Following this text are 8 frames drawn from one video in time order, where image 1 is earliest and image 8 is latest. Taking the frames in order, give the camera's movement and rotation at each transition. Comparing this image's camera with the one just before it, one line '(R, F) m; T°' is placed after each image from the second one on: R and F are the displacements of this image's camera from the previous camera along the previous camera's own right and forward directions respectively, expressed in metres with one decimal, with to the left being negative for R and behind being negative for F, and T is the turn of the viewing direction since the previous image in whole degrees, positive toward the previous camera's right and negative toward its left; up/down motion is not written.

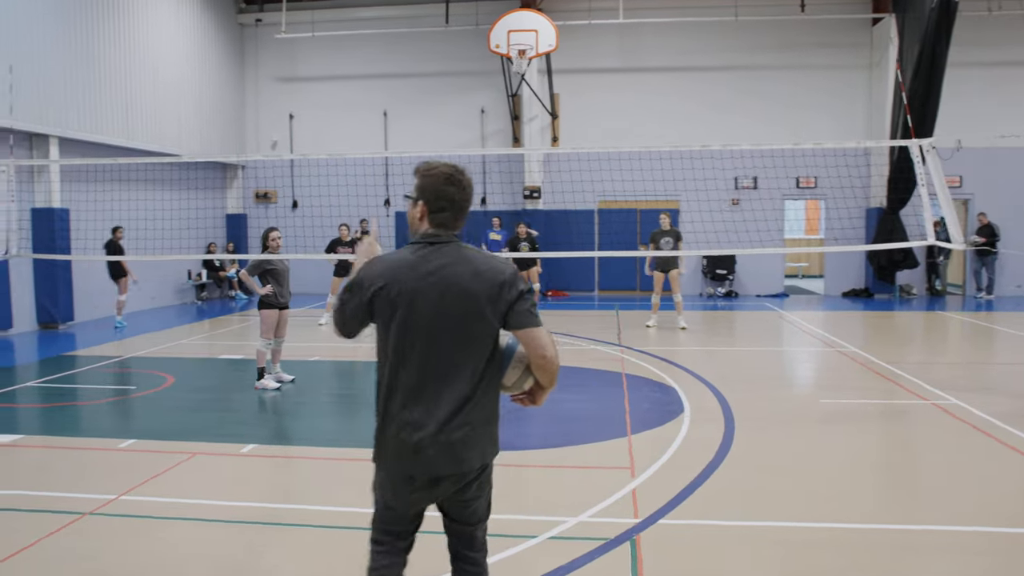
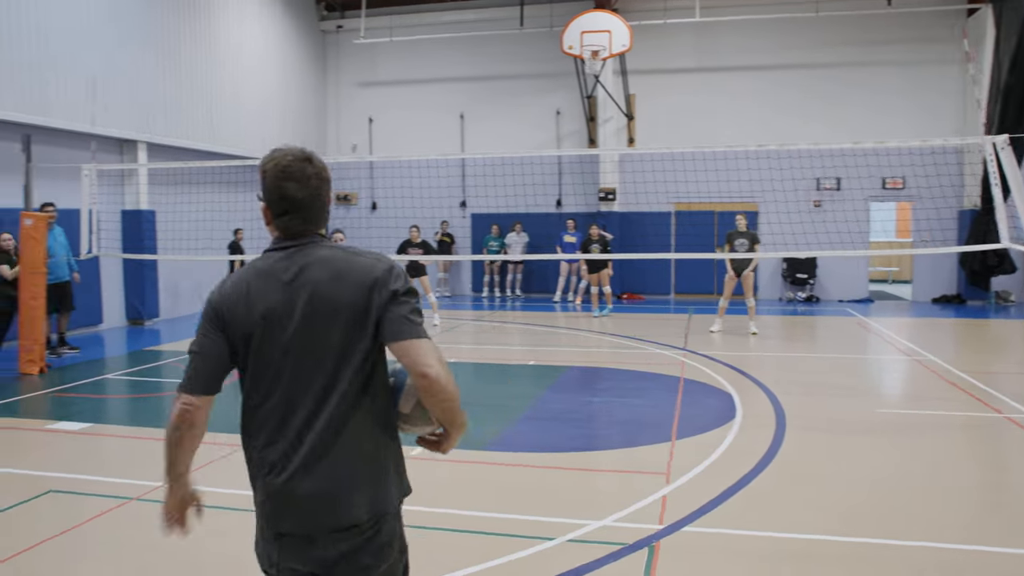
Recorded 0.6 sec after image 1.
(+0.3, 0.0) m; -6°
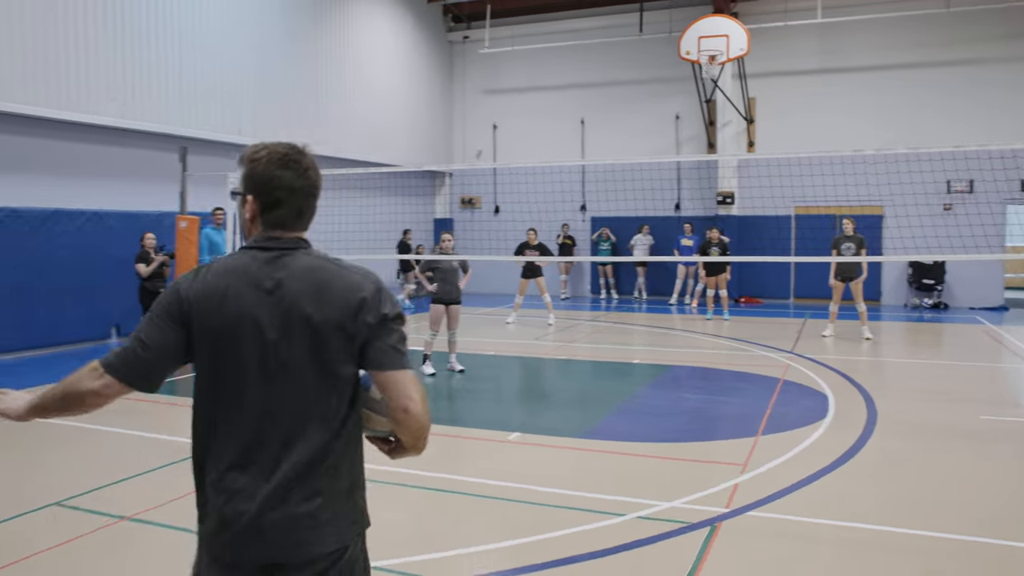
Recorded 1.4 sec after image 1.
(+0.3, -0.4) m; -8°
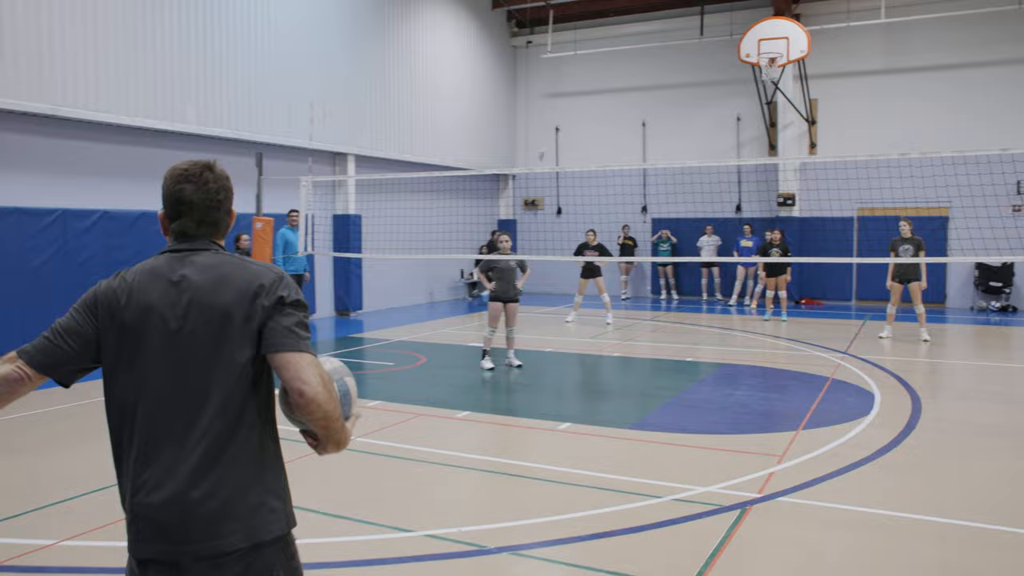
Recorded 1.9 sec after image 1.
(+0.1, -0.4) m; -4°
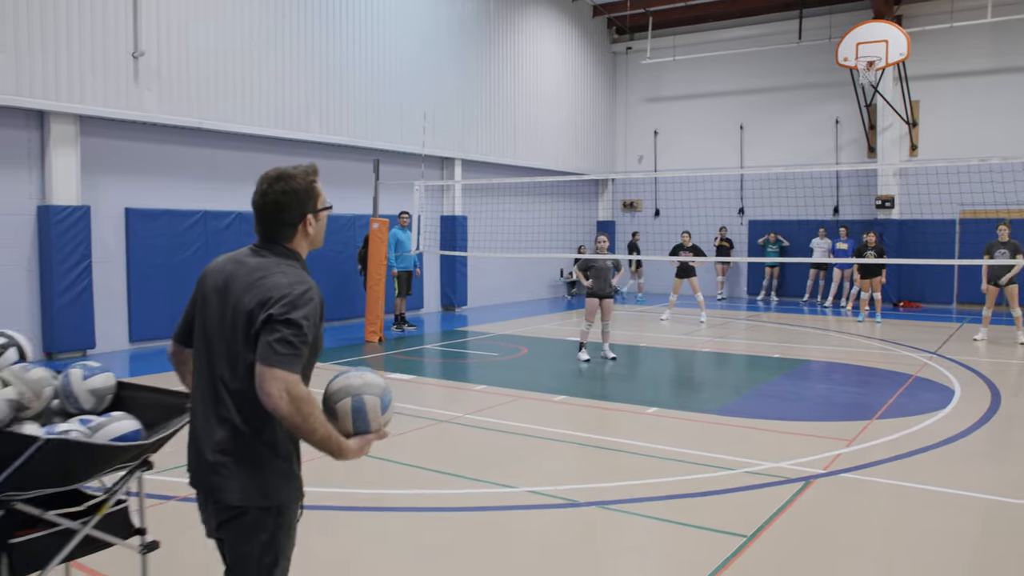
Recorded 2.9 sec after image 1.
(+0.1, -0.7) m; -7°
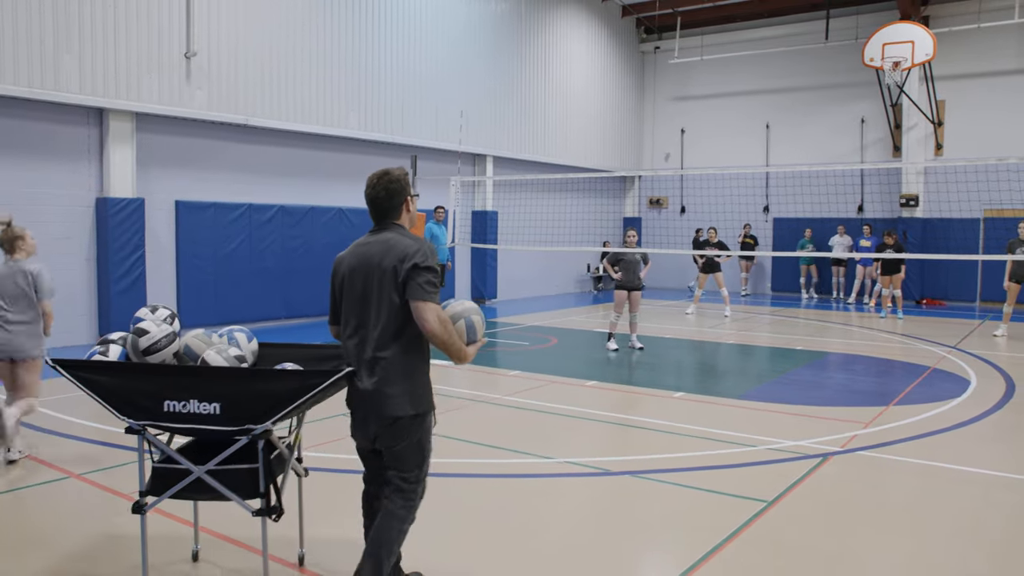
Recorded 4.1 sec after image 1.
(-0.1, -0.4) m; -2°
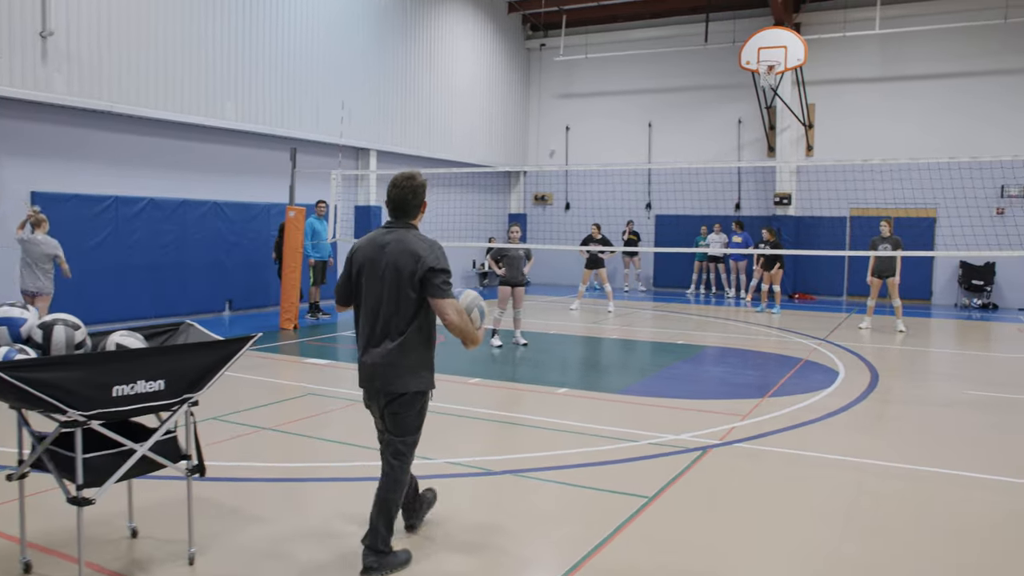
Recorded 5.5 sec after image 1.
(+0.1, +0.1) m; +7°
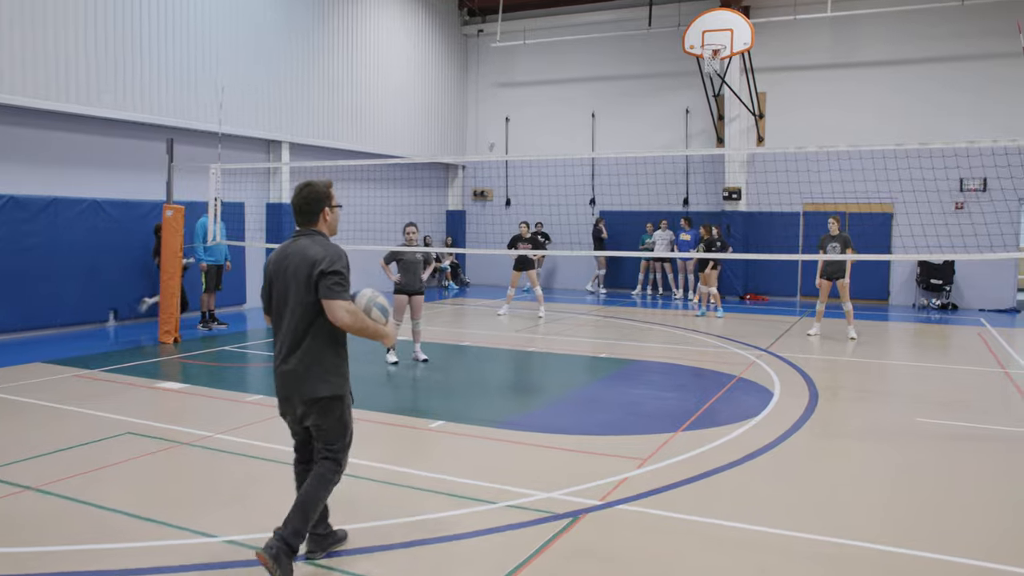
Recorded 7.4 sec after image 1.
(+0.8, +1.2) m; +2°
